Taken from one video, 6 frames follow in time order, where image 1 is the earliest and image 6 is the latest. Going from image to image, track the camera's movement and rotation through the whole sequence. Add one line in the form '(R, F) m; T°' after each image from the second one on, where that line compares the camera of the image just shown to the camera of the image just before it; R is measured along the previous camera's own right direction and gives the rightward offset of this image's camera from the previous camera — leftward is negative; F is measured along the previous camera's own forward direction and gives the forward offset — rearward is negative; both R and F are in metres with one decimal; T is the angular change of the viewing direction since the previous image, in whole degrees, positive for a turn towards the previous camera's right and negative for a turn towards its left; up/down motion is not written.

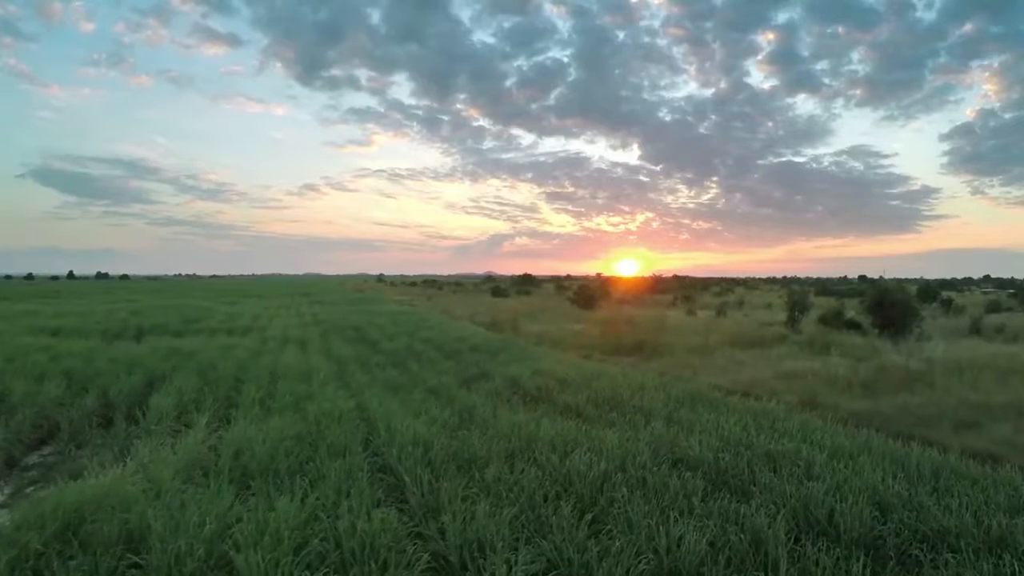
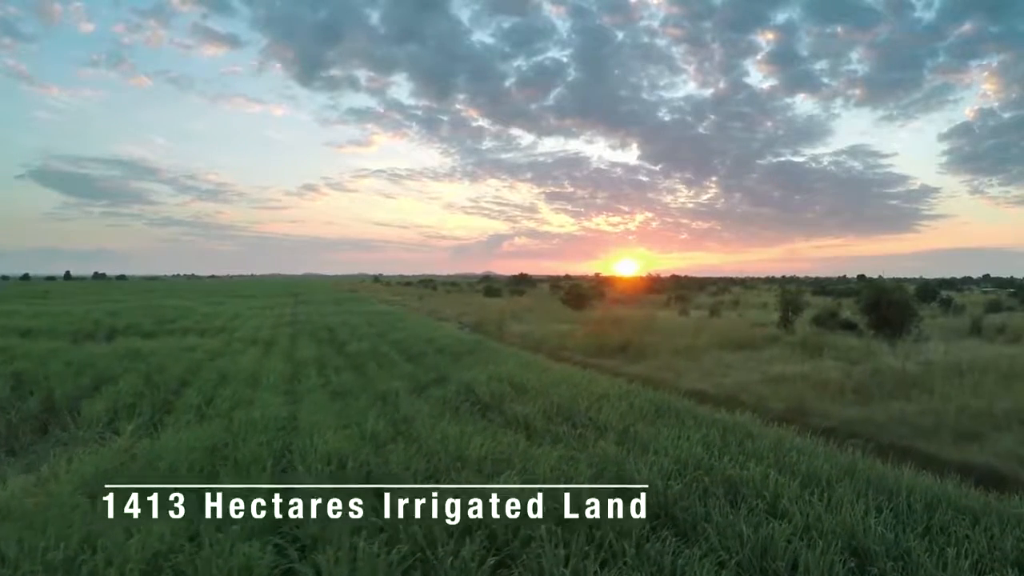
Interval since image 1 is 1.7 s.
(+0.9, +1.4) m; 0°
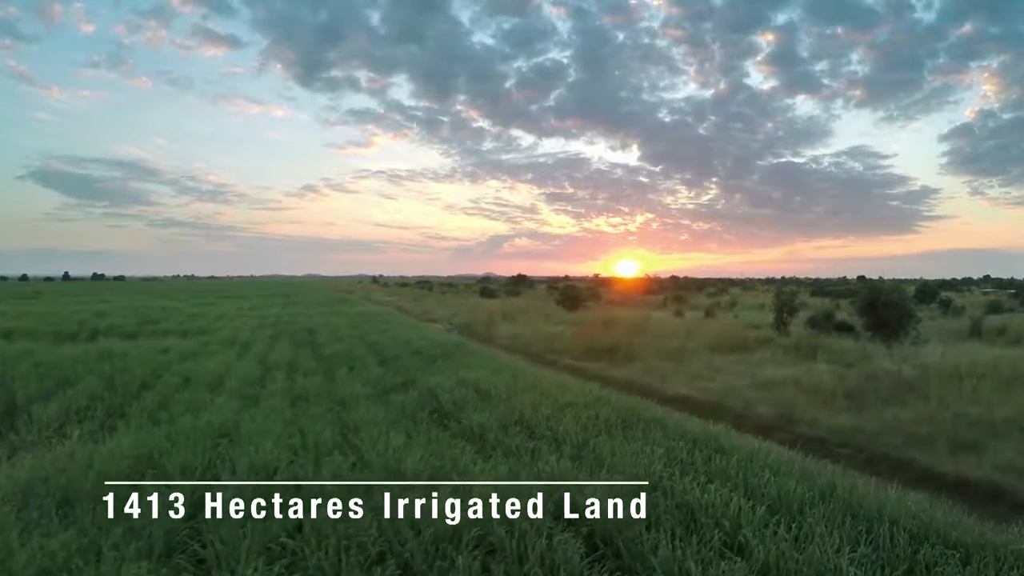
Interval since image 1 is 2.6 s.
(+0.7, +0.9) m; 0°
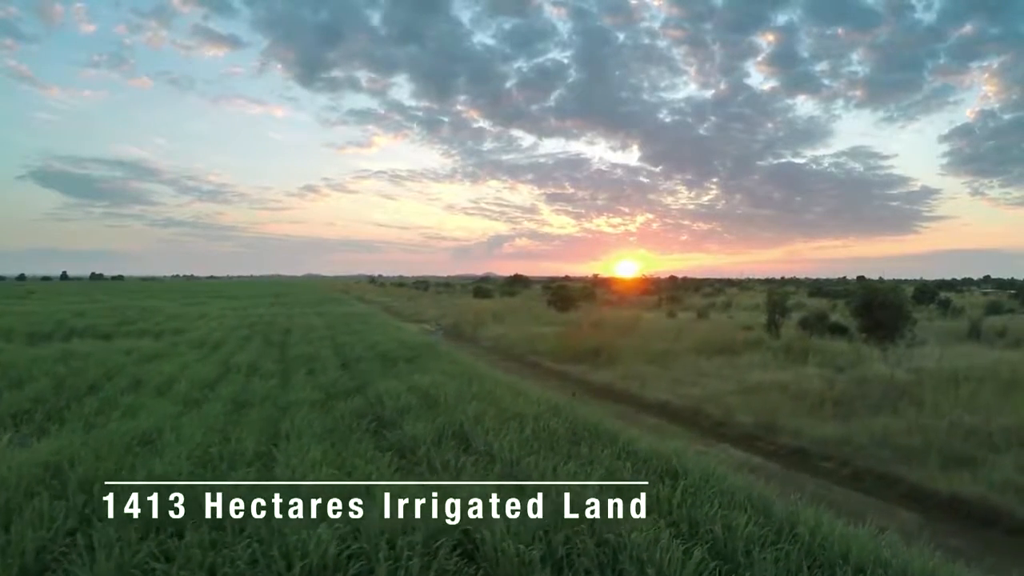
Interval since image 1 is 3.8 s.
(+0.8, +1.1) m; 0°
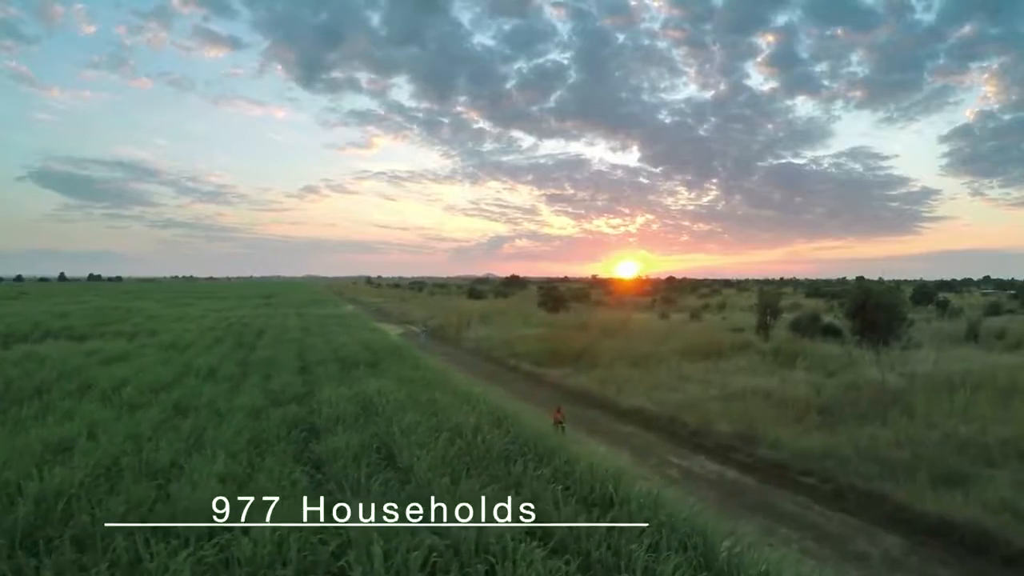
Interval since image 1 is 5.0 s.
(+0.8, +1.0) m; 0°
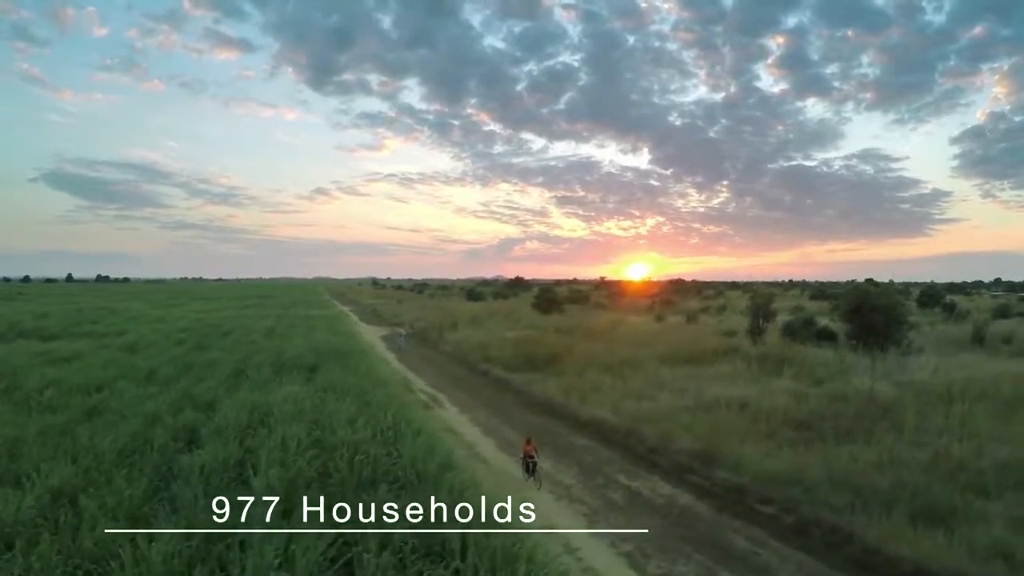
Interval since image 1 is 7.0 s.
(+1.3, +1.5) m; -1°
